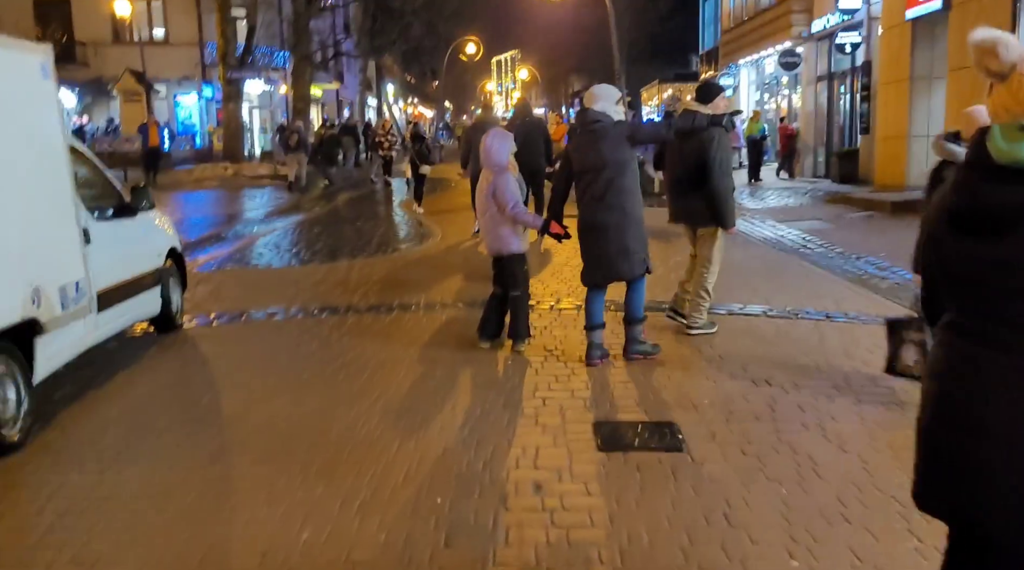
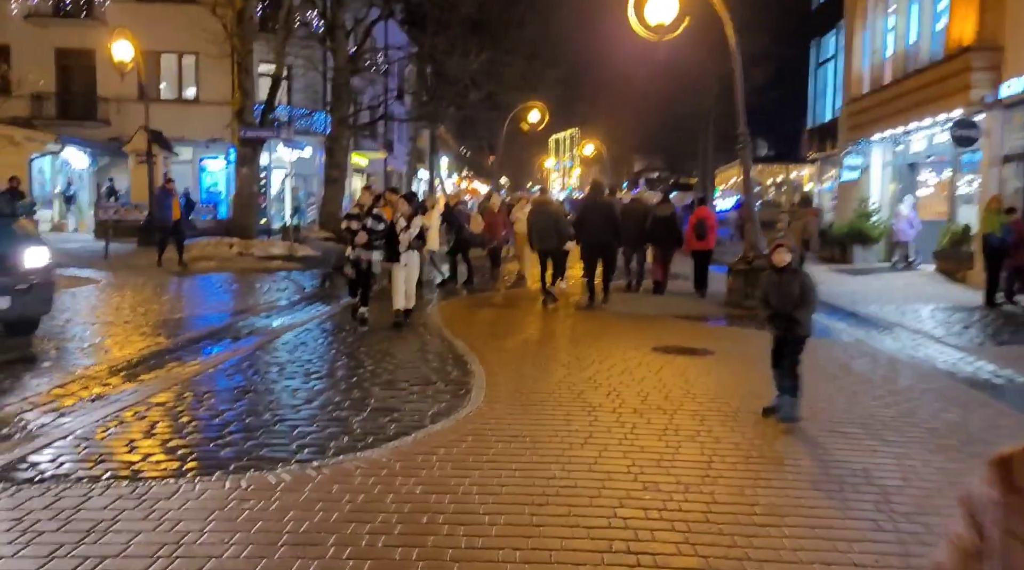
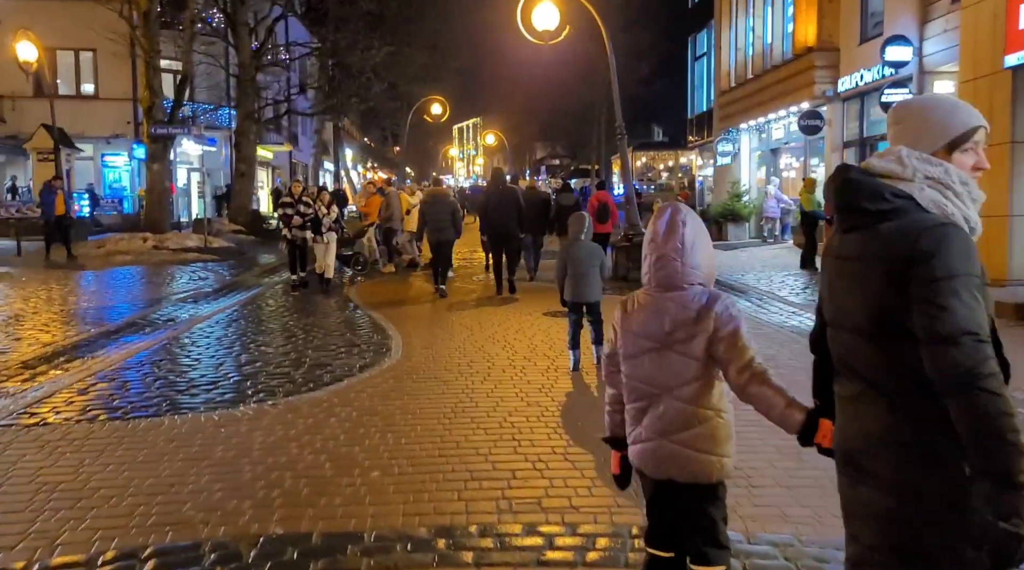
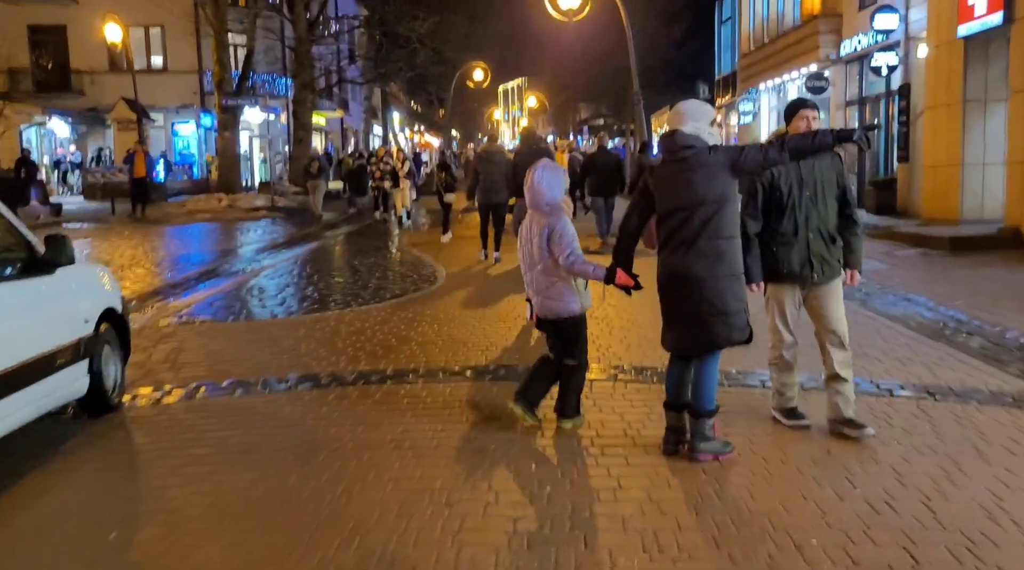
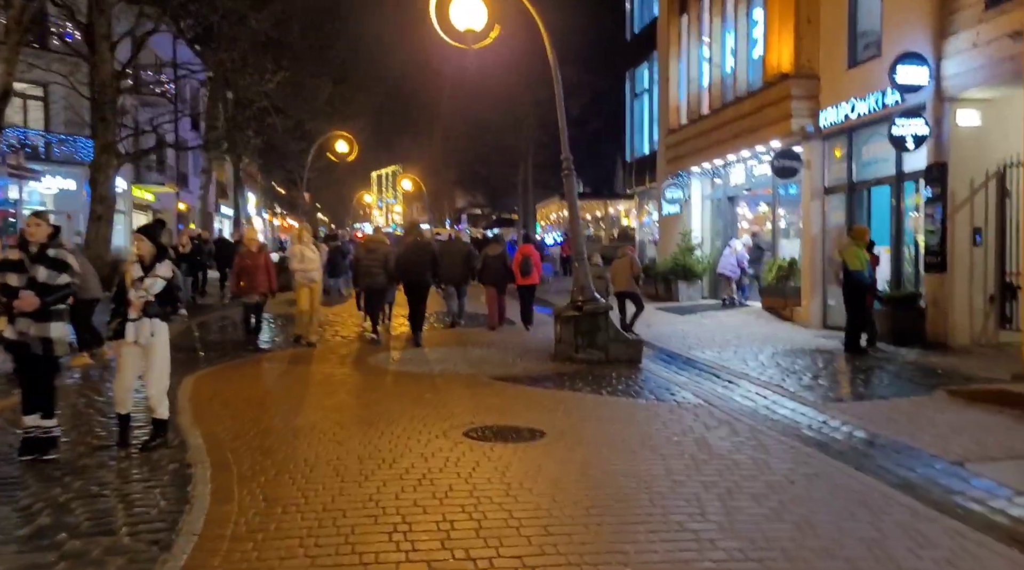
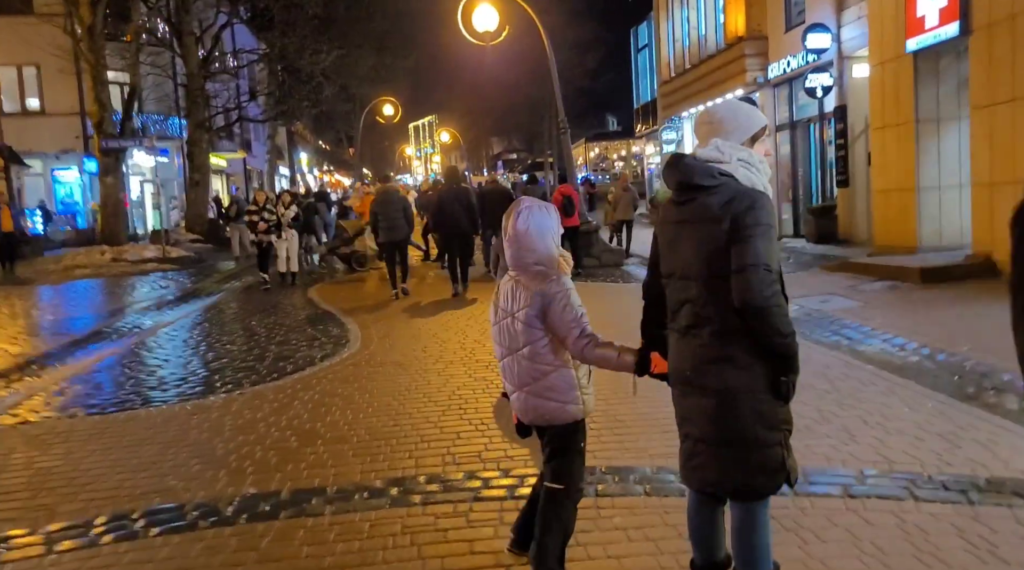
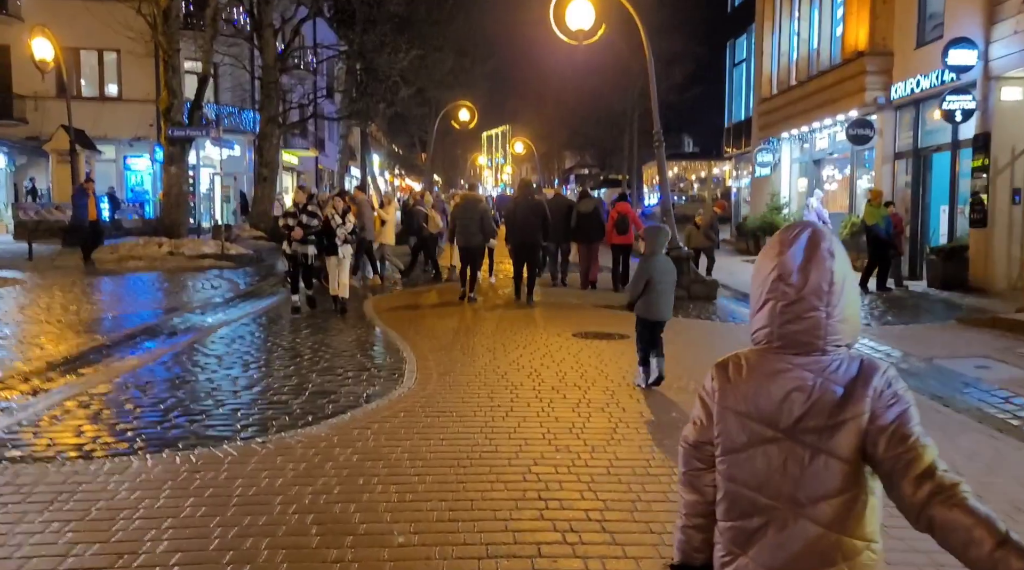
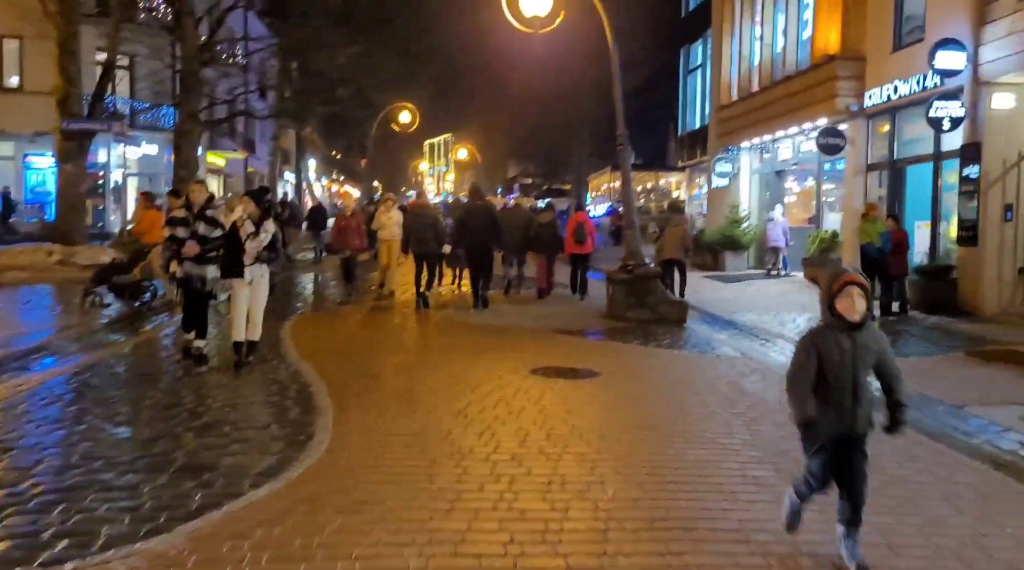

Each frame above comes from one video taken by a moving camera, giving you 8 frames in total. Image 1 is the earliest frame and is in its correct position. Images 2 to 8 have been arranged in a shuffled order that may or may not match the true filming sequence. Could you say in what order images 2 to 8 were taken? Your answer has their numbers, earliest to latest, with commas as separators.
4, 6, 3, 7, 2, 8, 5
